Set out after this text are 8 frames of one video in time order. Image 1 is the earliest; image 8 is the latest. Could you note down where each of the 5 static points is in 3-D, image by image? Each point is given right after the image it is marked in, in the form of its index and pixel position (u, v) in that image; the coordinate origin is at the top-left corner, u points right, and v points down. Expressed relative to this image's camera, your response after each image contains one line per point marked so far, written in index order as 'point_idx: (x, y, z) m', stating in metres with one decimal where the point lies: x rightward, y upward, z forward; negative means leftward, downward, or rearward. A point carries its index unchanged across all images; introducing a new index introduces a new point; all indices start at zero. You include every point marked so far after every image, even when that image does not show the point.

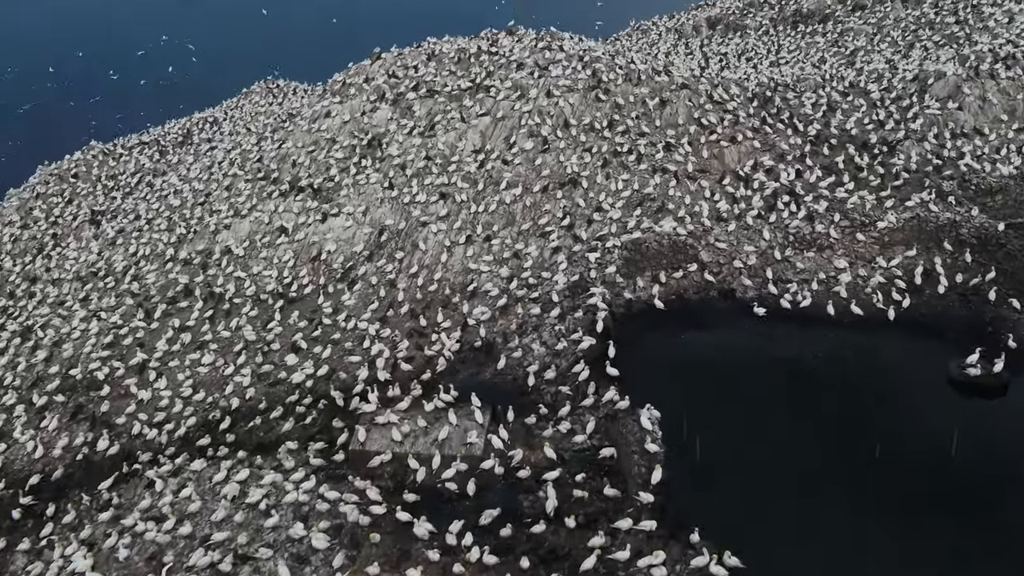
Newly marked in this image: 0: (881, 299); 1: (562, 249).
0: (+10.5, -0.3, +16.9) m
1: (+1.6, +1.2, +19.0) m
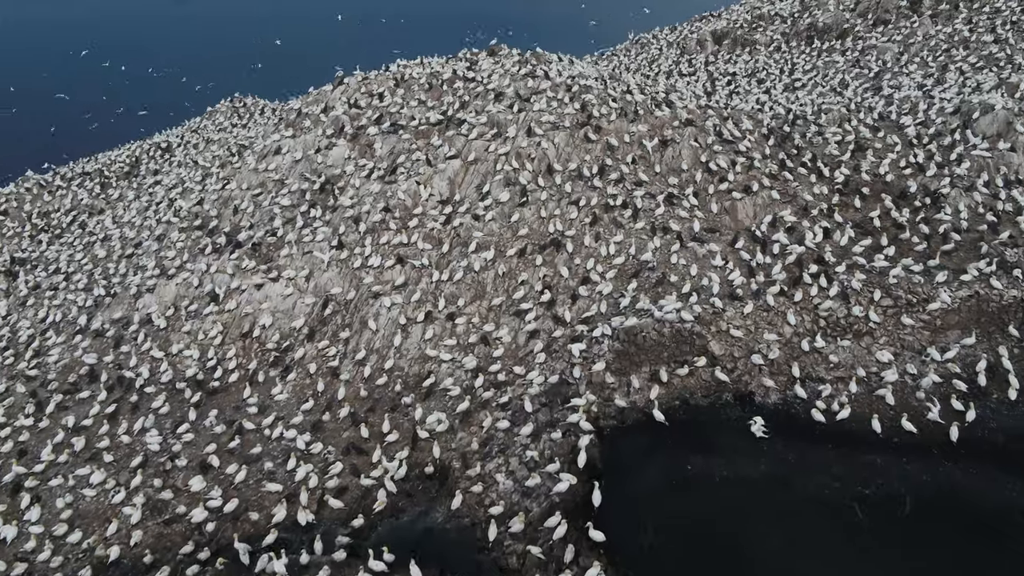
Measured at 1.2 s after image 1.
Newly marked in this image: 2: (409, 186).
0: (+9.6, -2.8, +13.4) m
1: (+0.7, -1.2, +15.5) m
2: (-3.4, +3.4, +19.7) m
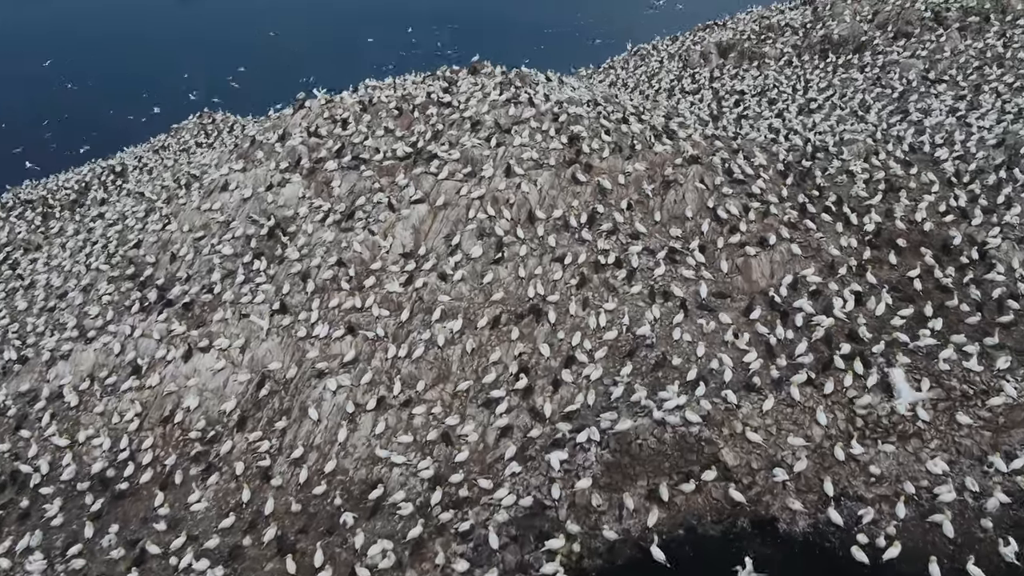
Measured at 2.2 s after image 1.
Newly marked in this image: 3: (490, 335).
0: (+8.9, -4.7, +10.6) m
1: (0.0, -3.1, +12.7) m
2: (-4.1, +1.5, +16.9) m
3: (-0.5, -1.1, +14.4) m
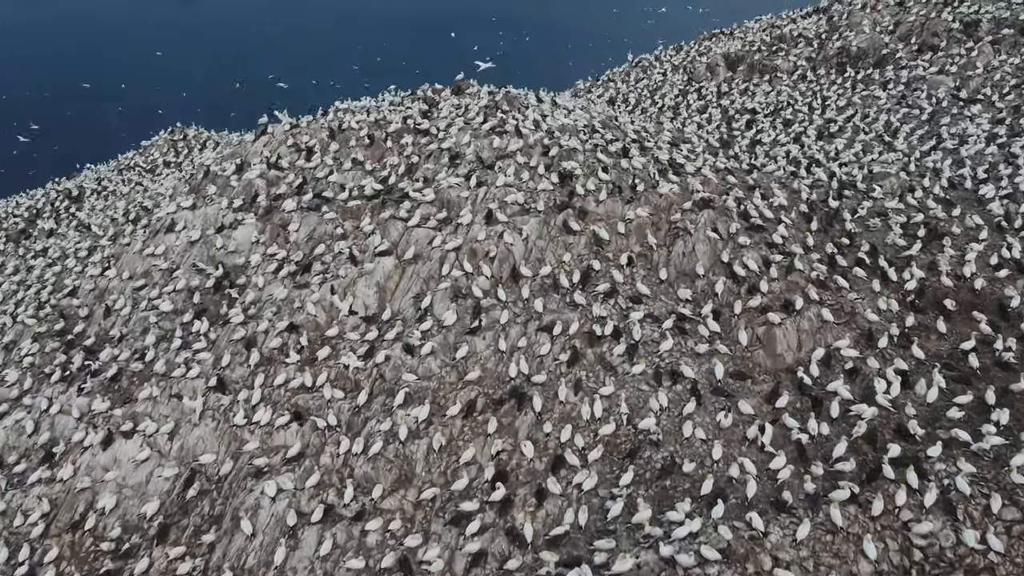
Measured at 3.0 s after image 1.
0: (+8.5, -6.3, +8.1) m
1: (-0.4, -4.7, +10.2) m
2: (-4.6, -0.1, +14.4) m
3: (-1.0, -2.8, +11.9) m
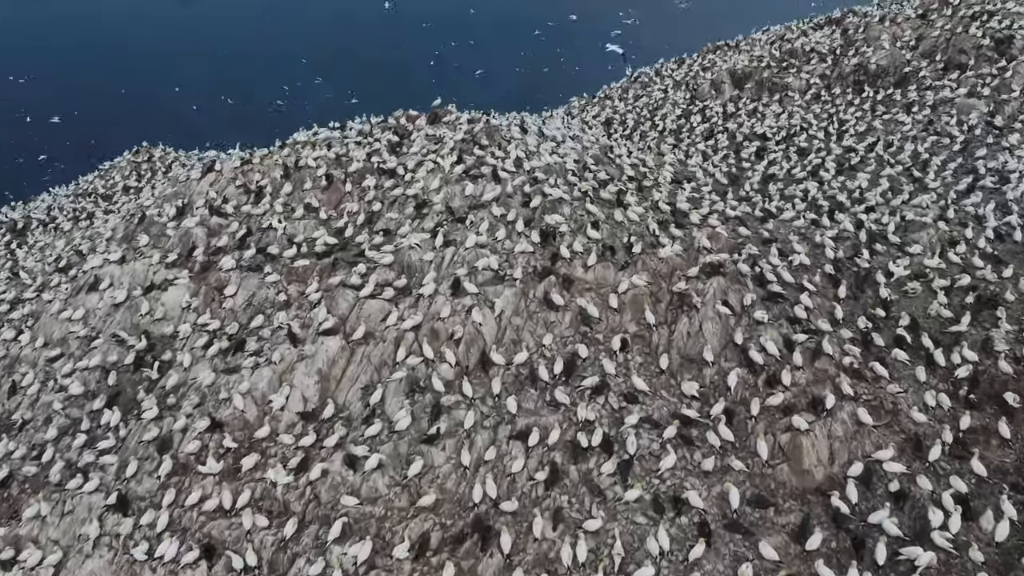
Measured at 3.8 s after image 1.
0: (+7.8, -8.1, +5.7) m
1: (-1.1, -6.5, +7.8) m
2: (-5.2, -1.9, +12.0) m
3: (-1.6, -4.5, +9.5) m
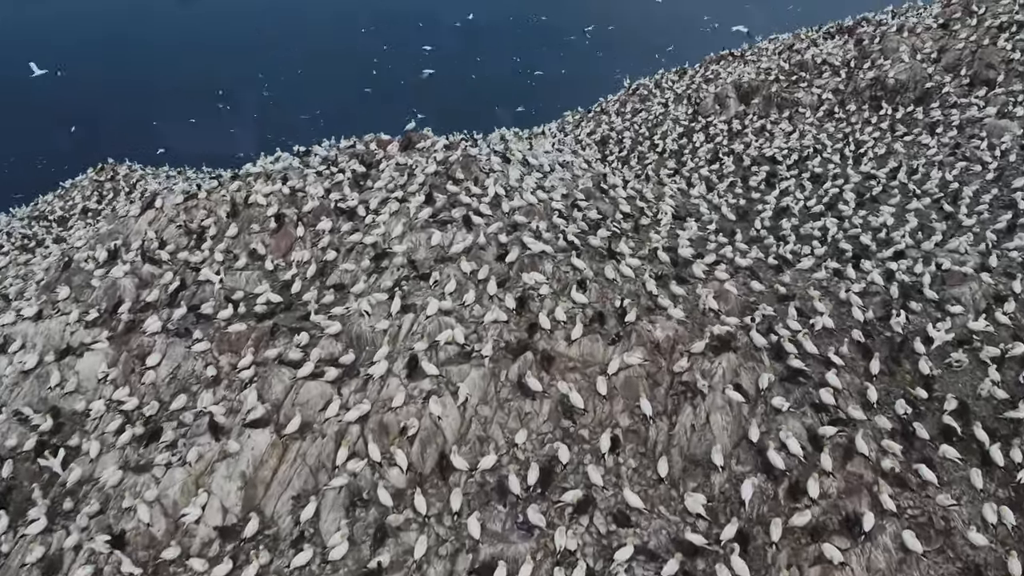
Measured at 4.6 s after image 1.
0: (+7.3, -9.5, +3.6) m
1: (-1.6, -7.9, +5.7) m
2: (-5.7, -3.3, +9.9) m
3: (-2.2, -5.9, +7.4) m
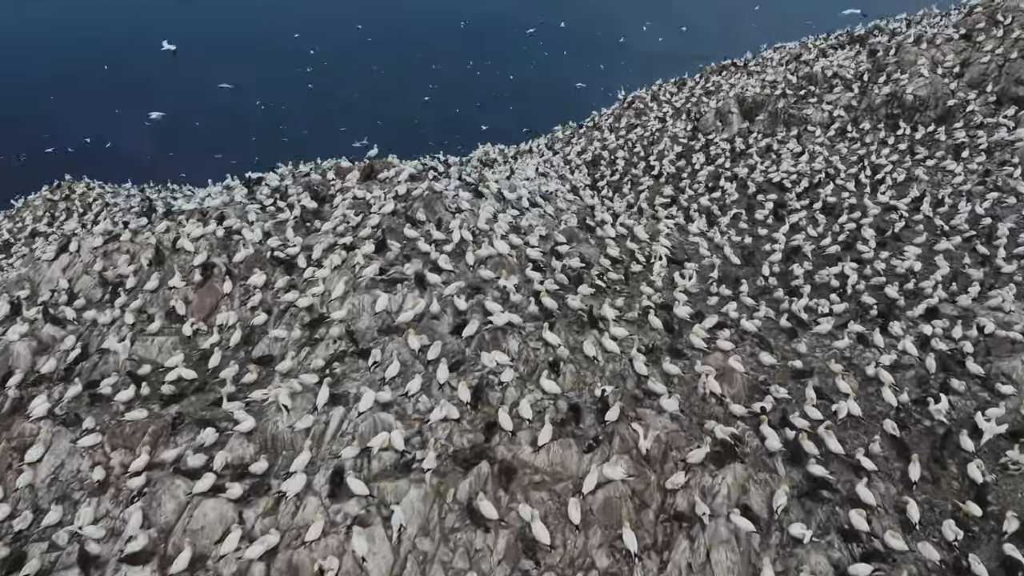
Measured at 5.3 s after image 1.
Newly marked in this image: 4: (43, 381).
0: (+6.6, -10.8, +1.4) m
1: (-2.3, -9.2, +3.5) m
2: (-6.4, -4.6, +7.7) m
3: (-2.9, -7.2, +5.2) m
4: (-8.7, -1.7, +11.0) m
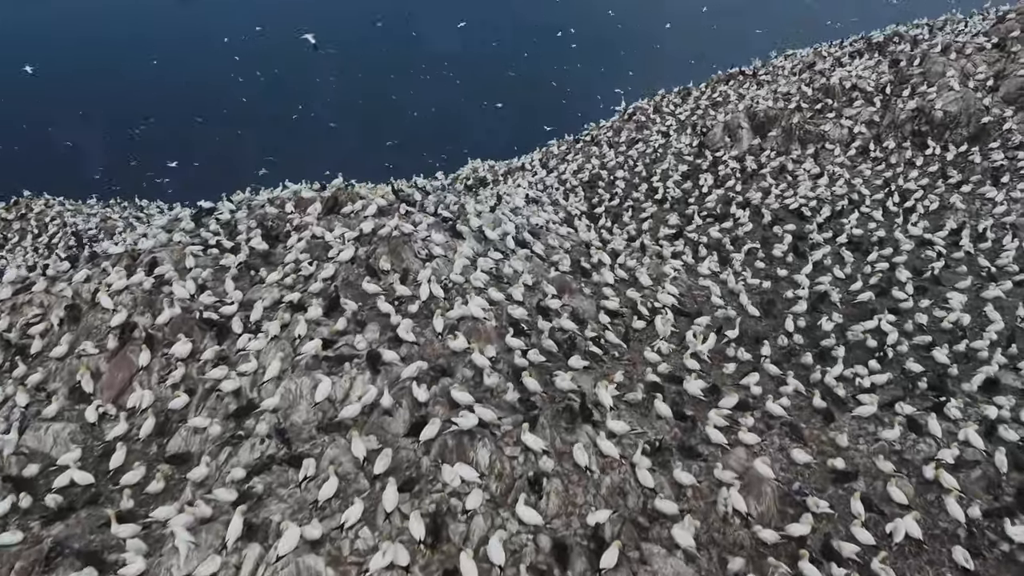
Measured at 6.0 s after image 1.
0: (+6.2, -12.0, -0.6) m
1: (-2.7, -10.4, +1.5) m
2: (-6.8, -5.8, +5.7) m
3: (-3.3, -8.4, +3.2) m
4: (-9.1, -2.9, +8.9) m
